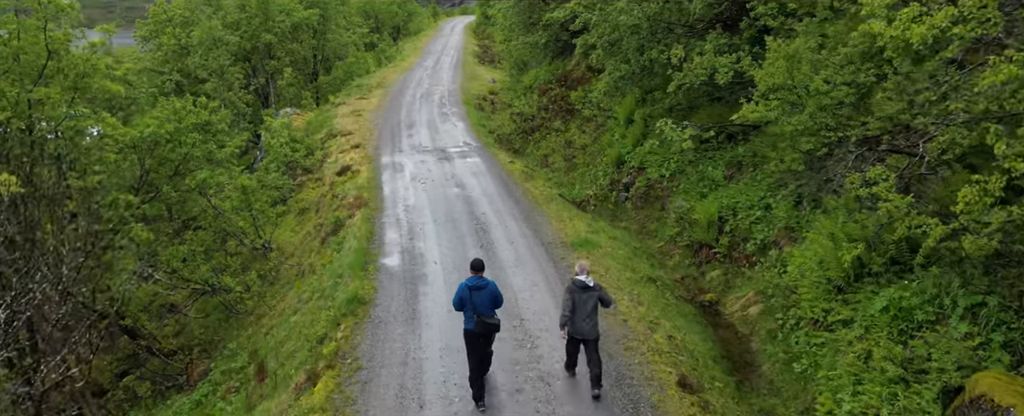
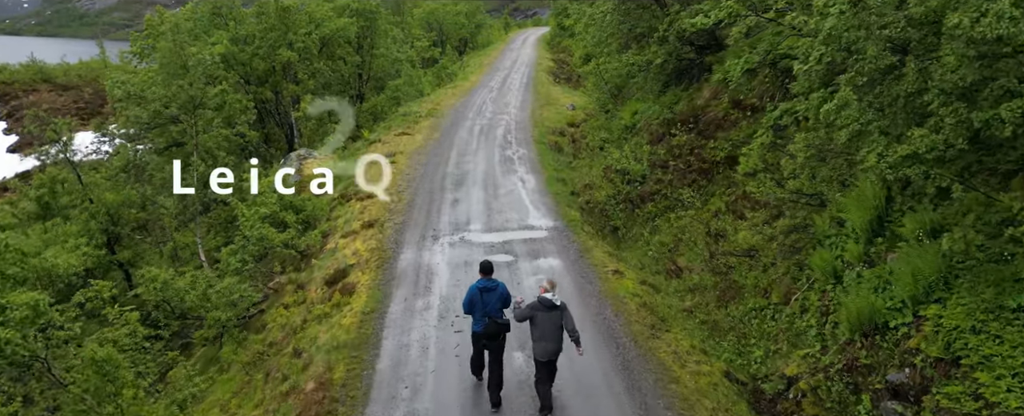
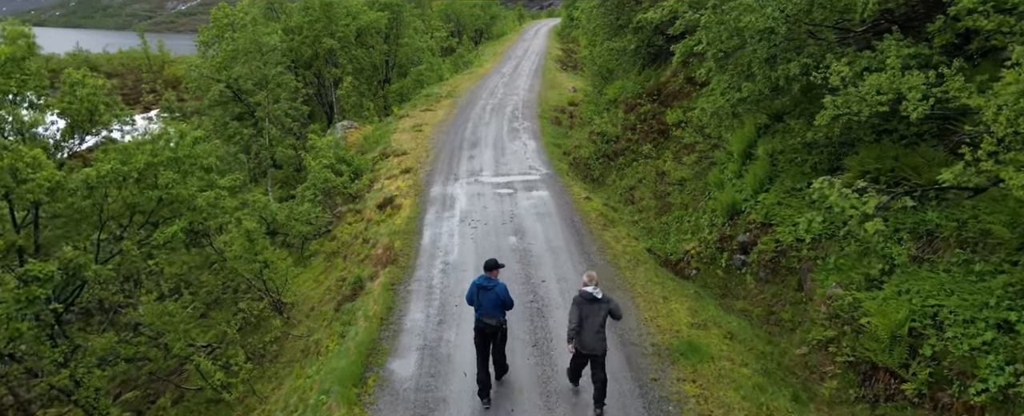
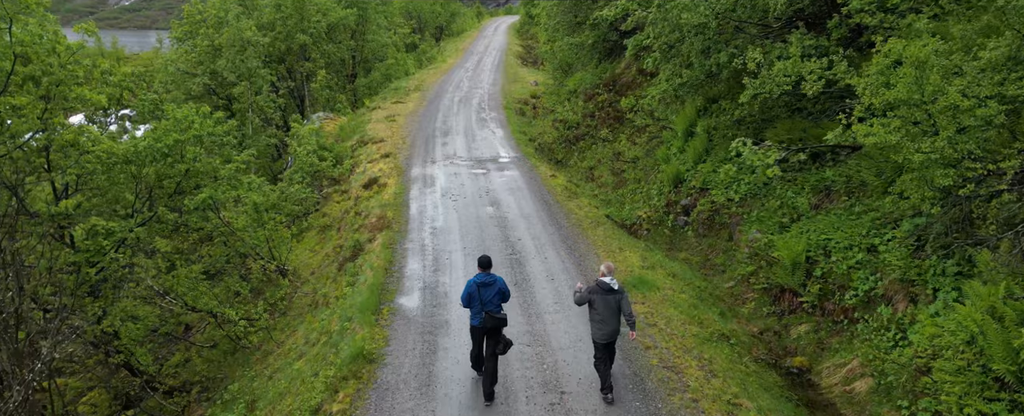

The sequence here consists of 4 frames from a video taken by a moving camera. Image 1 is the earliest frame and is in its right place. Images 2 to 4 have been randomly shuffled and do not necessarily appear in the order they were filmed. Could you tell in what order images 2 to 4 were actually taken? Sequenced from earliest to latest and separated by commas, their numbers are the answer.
4, 3, 2
